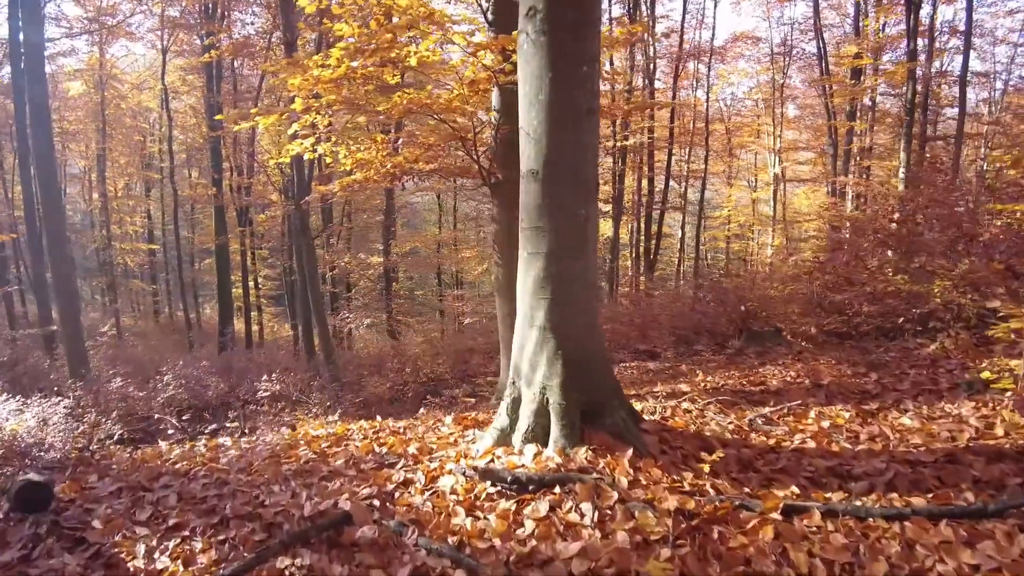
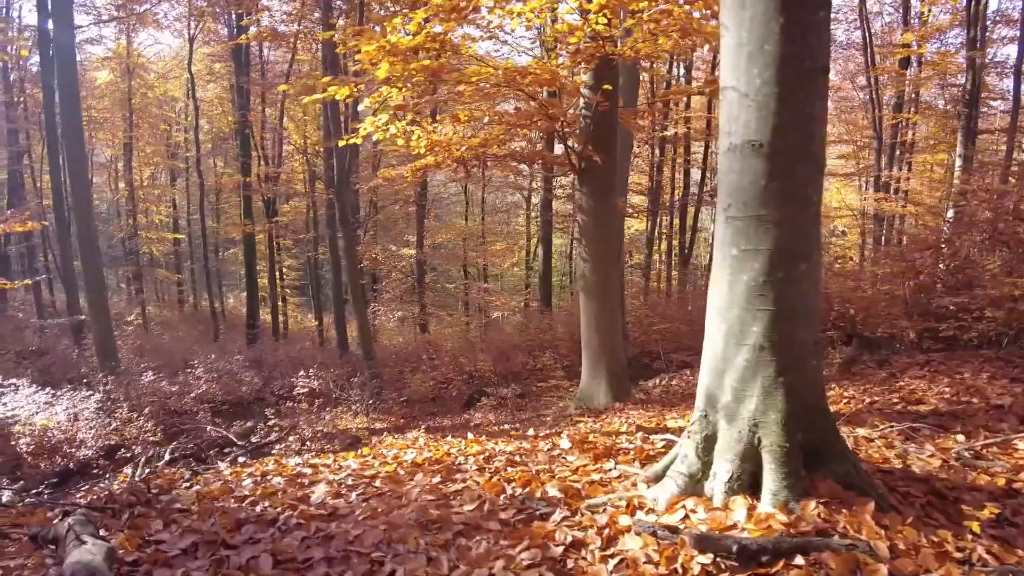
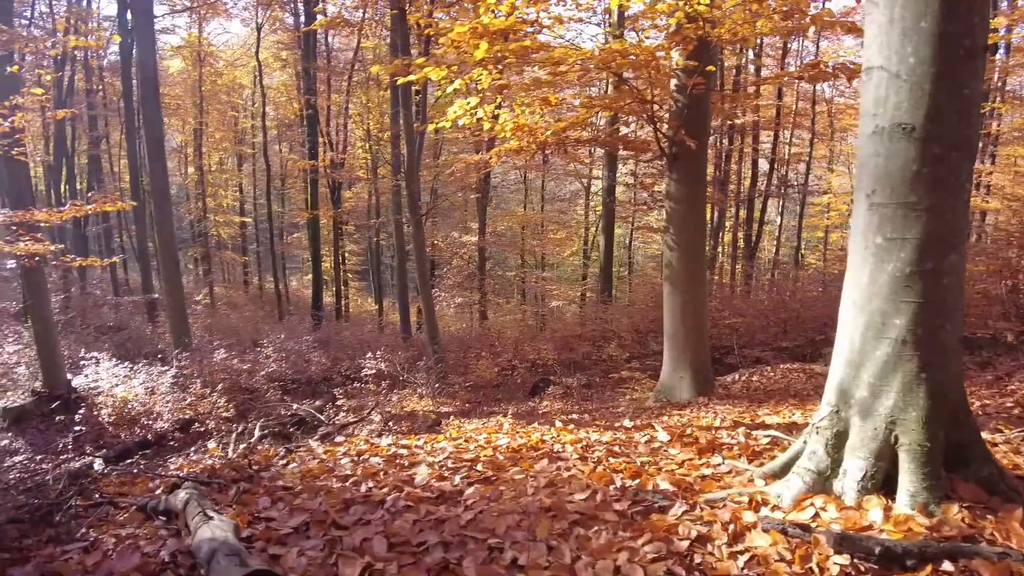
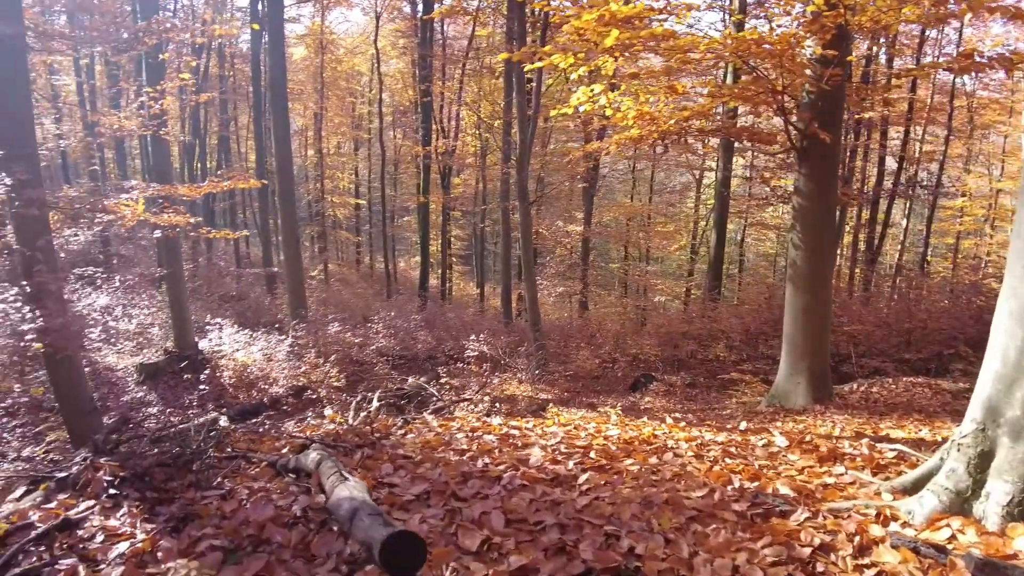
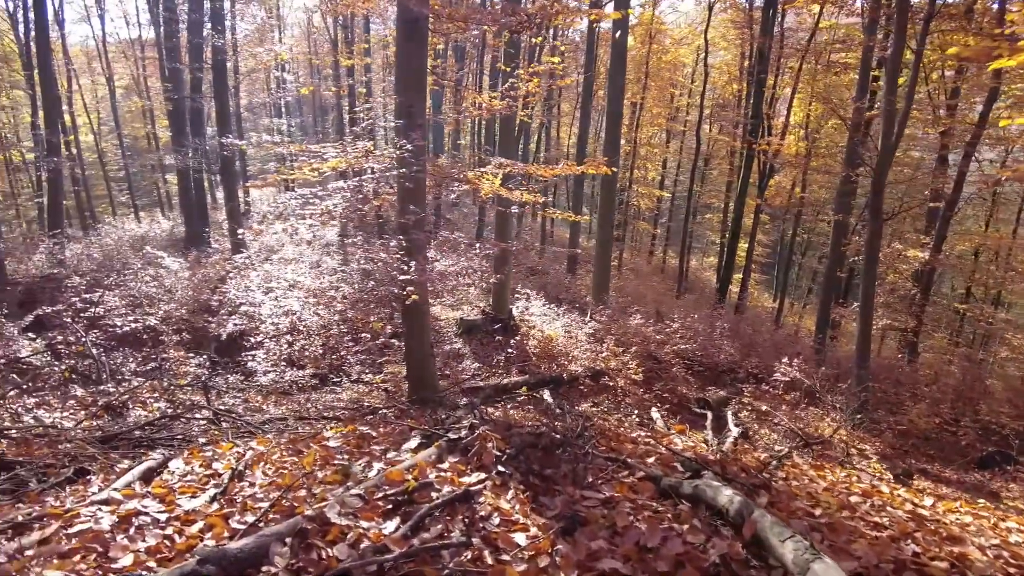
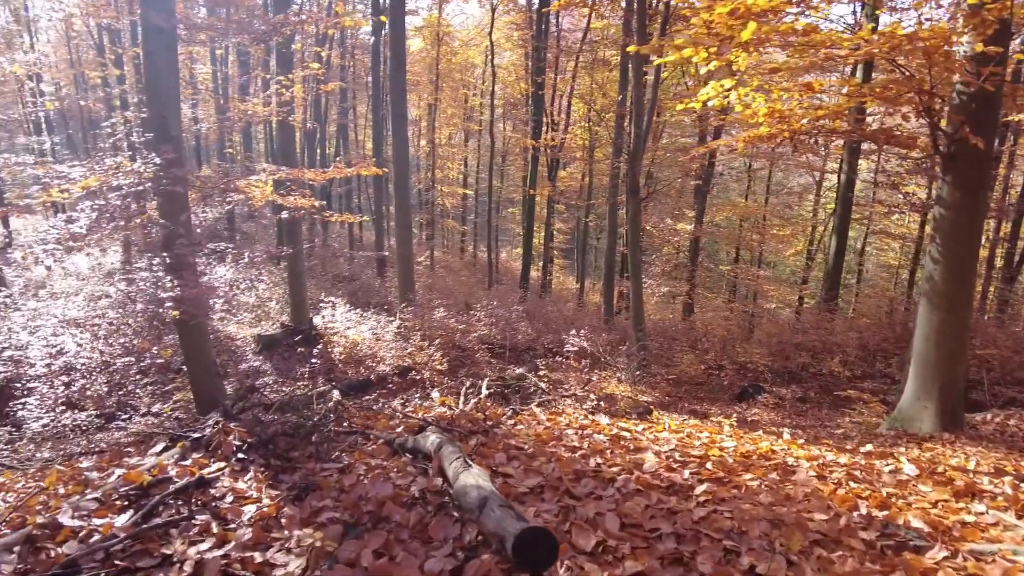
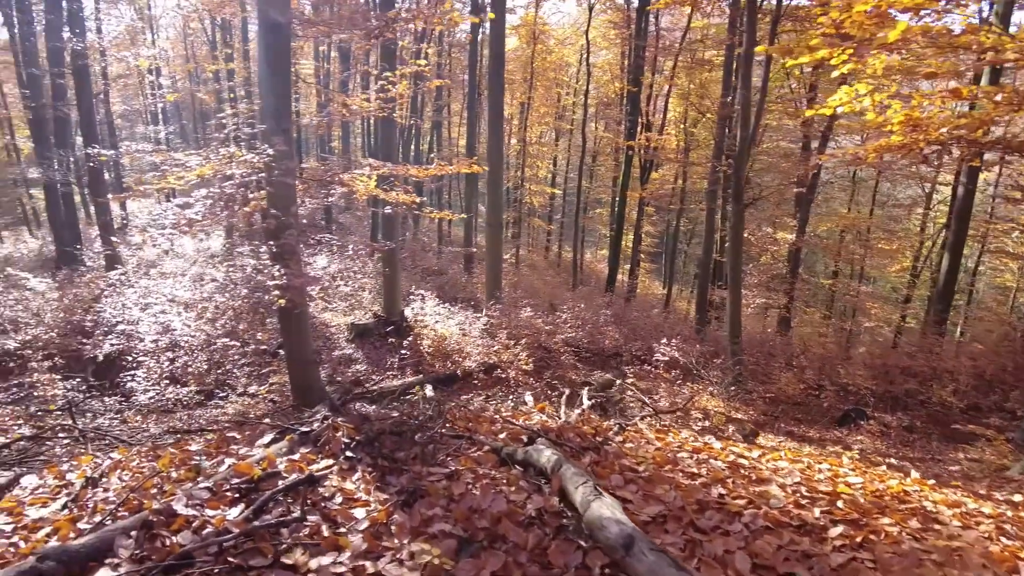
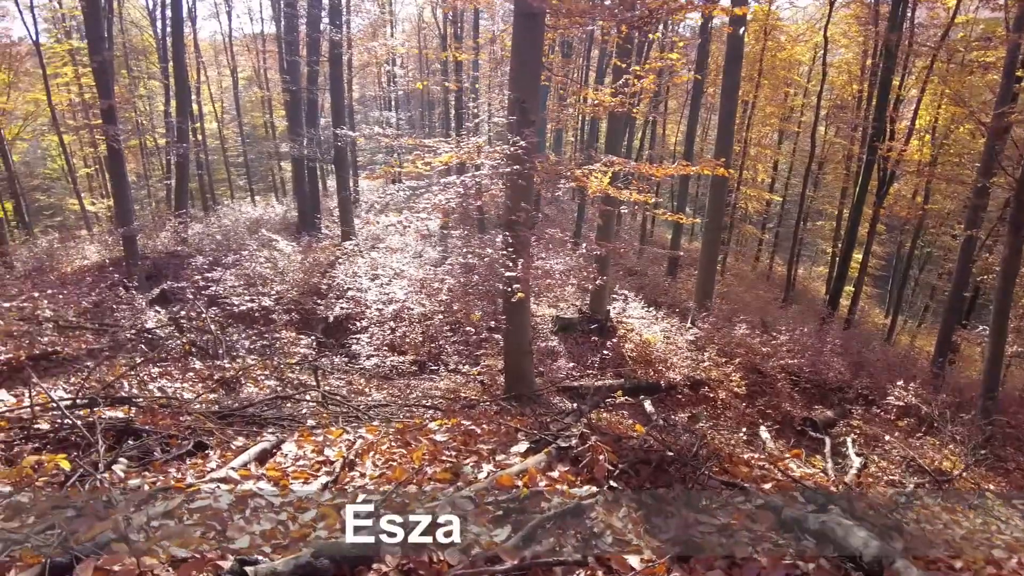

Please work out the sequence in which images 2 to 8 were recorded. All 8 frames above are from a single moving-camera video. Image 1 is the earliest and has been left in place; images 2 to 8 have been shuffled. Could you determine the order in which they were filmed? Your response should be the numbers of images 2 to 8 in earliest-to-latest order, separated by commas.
2, 3, 4, 6, 7, 5, 8
